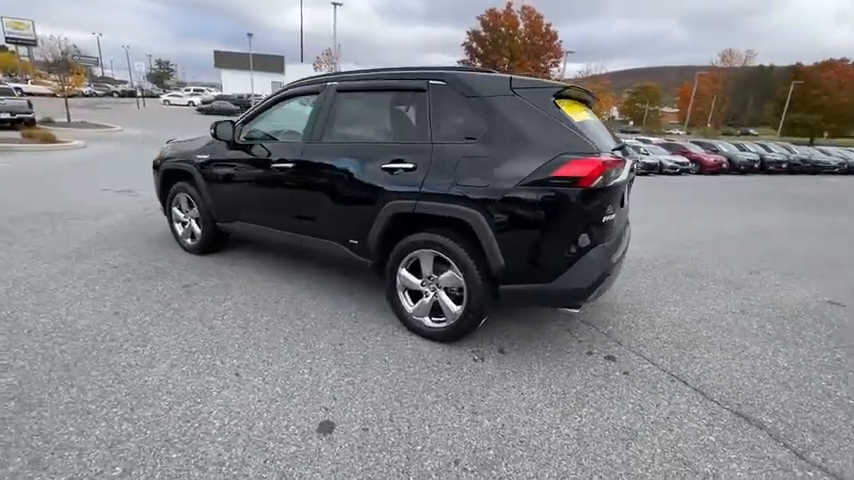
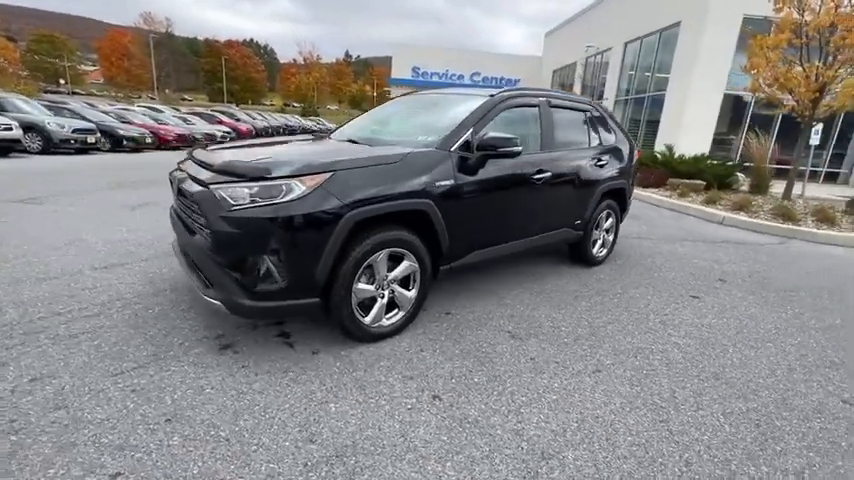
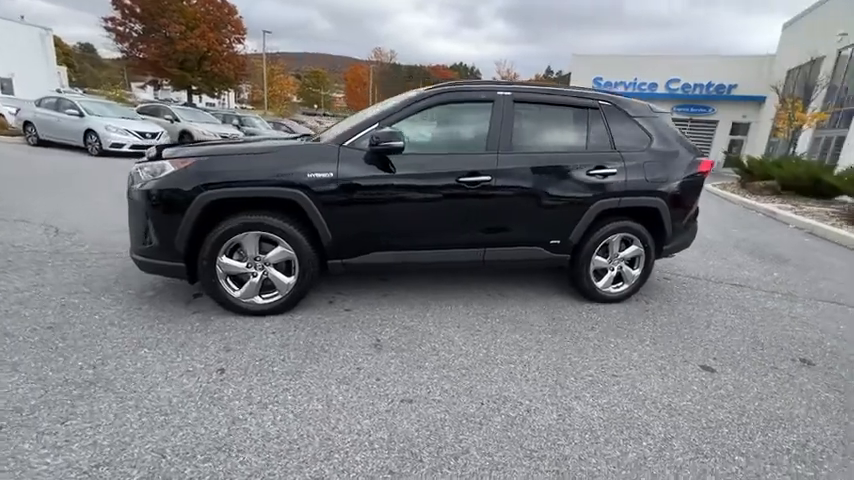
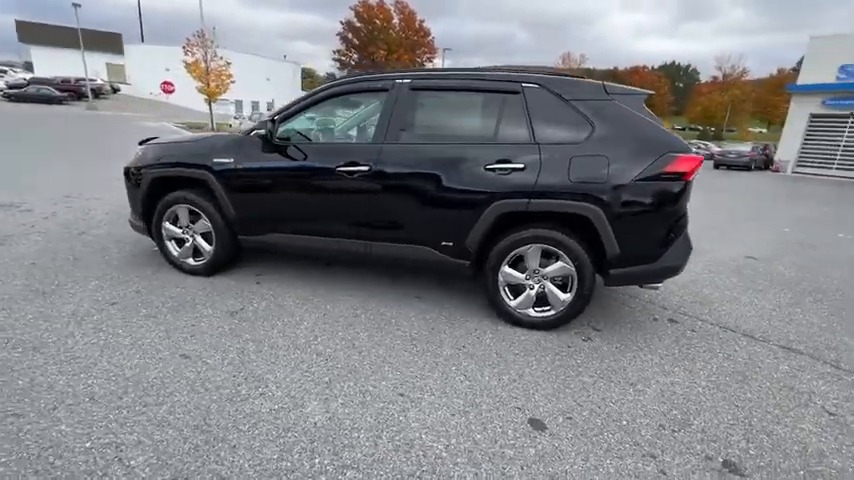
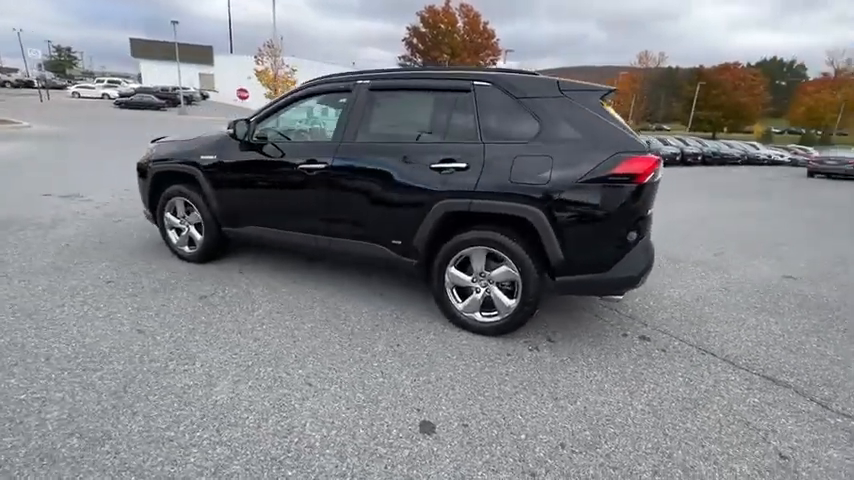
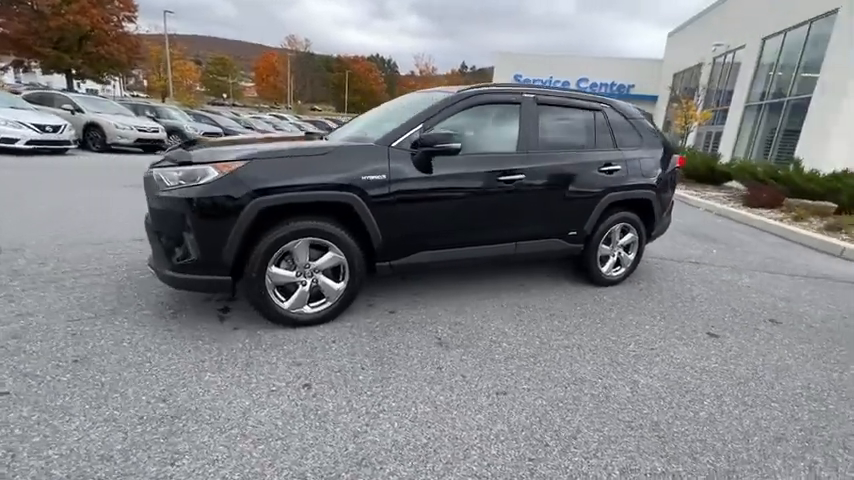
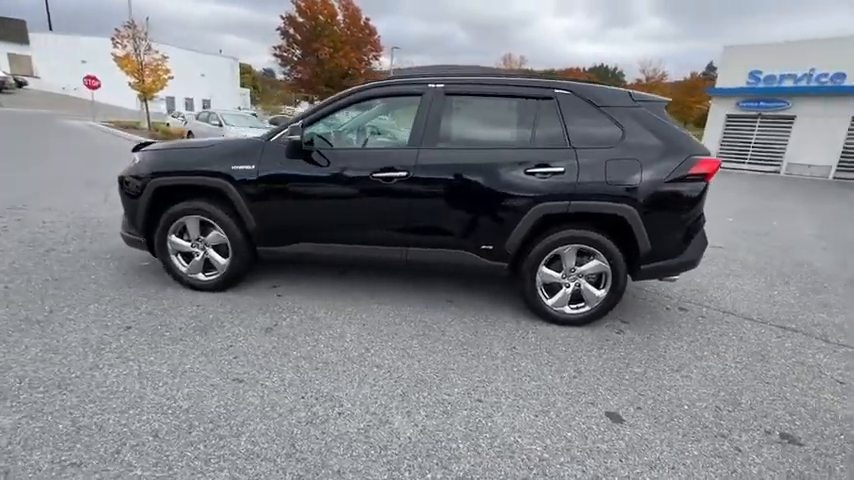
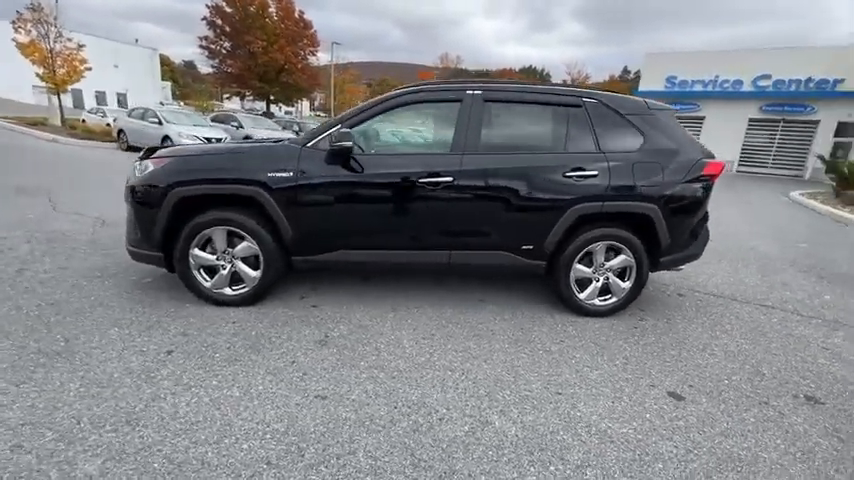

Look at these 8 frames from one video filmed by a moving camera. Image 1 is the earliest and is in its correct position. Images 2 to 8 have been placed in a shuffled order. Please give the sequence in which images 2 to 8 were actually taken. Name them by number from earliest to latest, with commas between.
5, 4, 7, 8, 3, 6, 2
